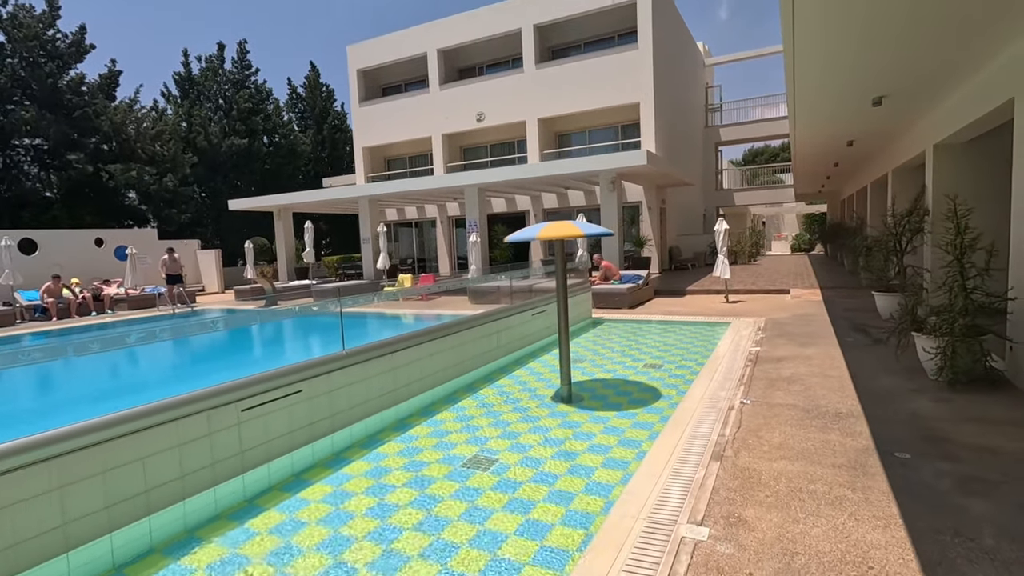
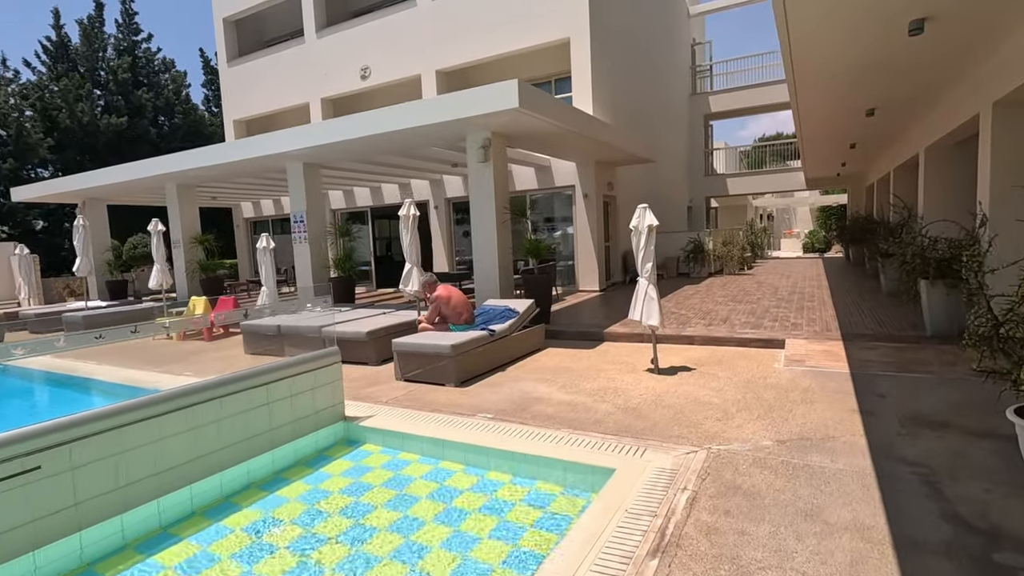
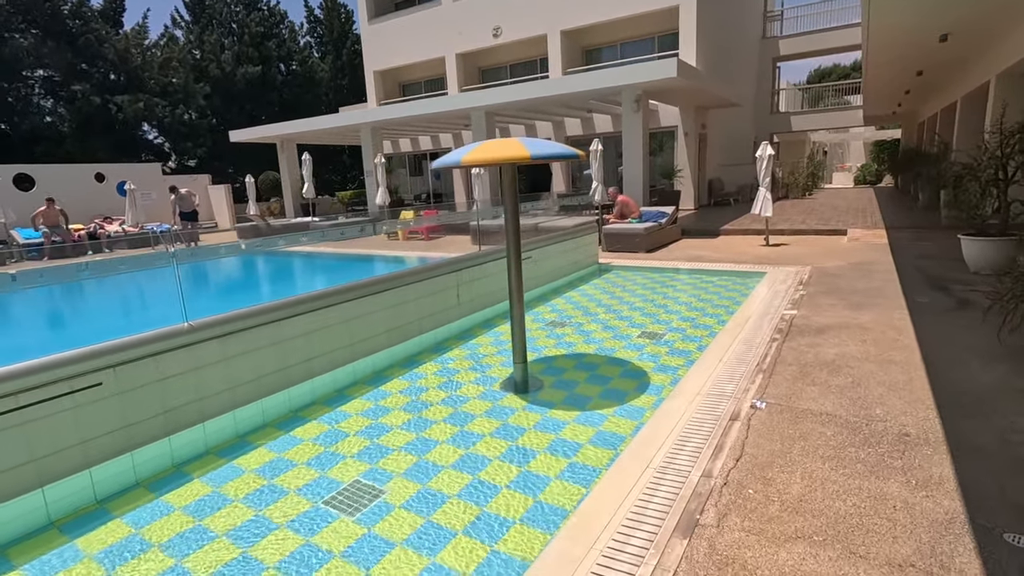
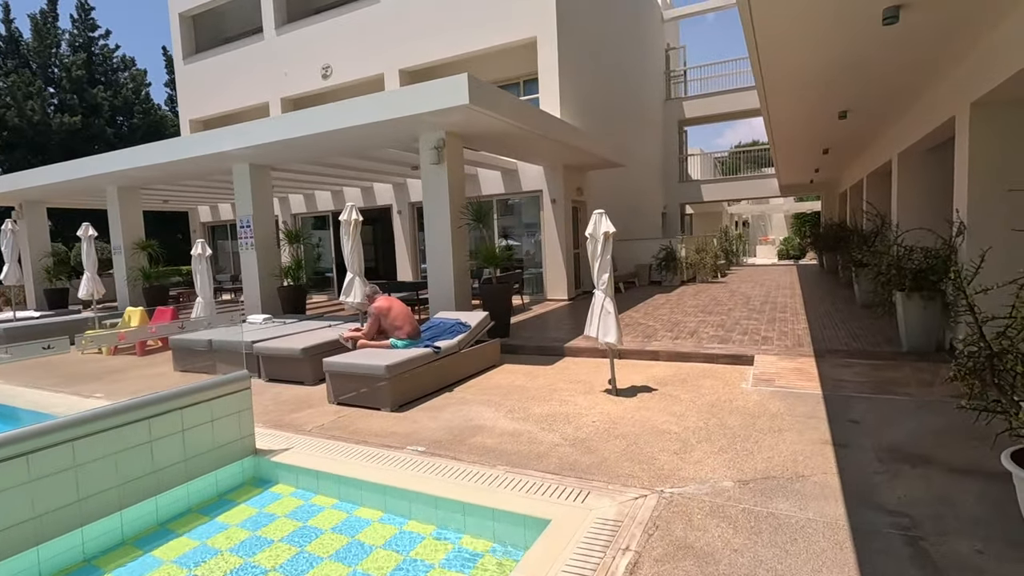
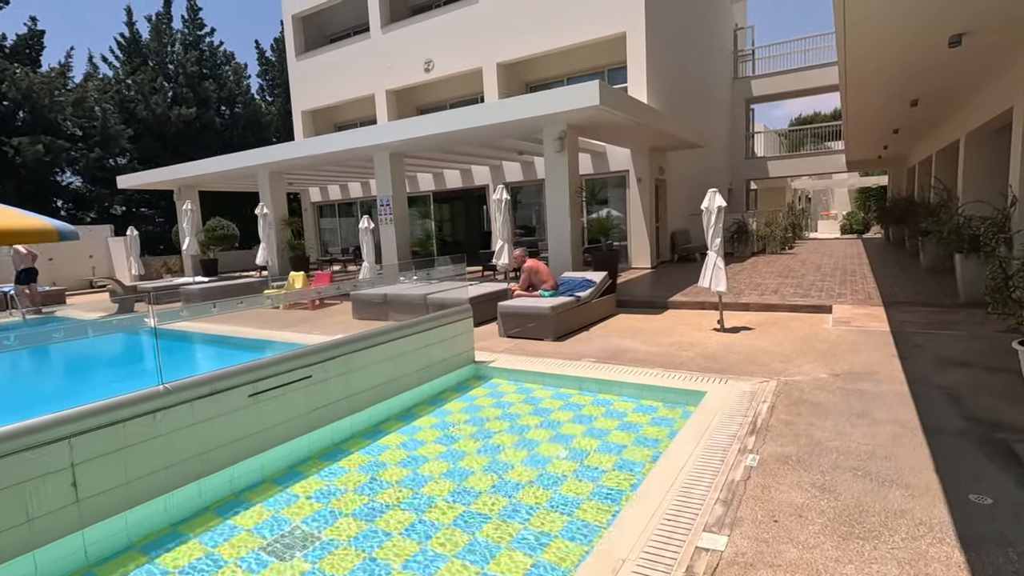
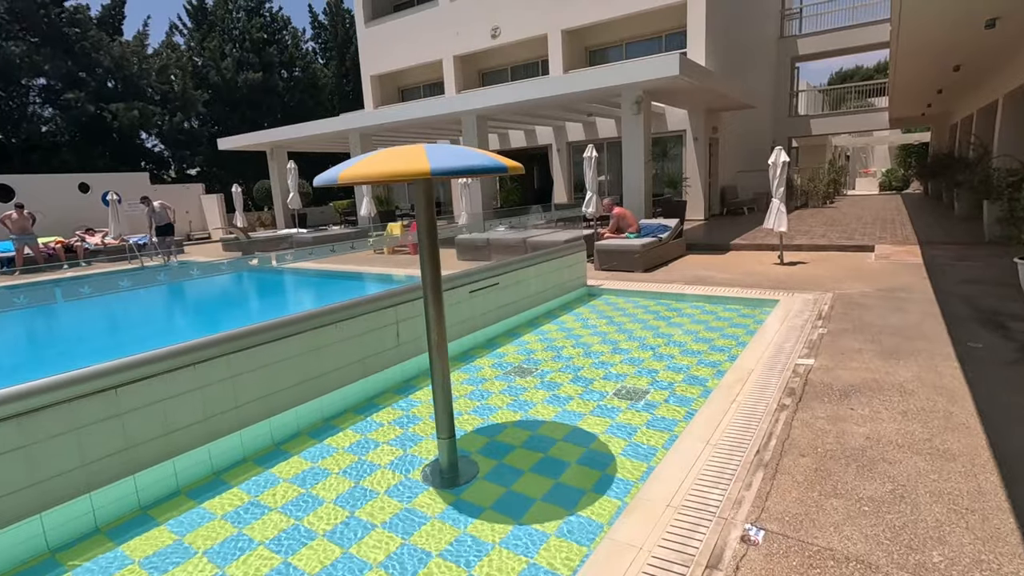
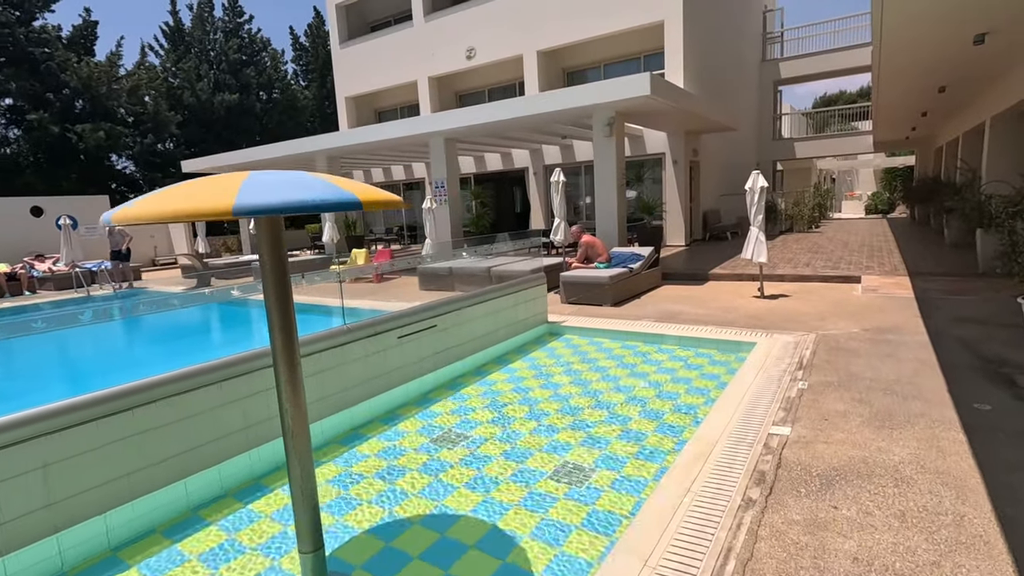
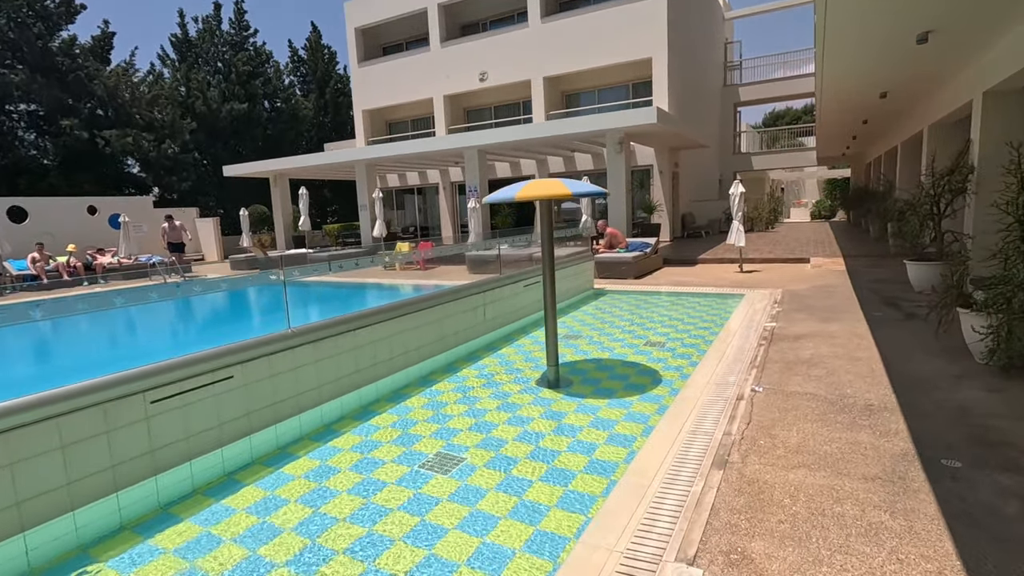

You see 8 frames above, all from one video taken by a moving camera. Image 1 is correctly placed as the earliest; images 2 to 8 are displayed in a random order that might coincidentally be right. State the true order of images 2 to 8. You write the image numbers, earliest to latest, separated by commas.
8, 3, 6, 7, 5, 2, 4
